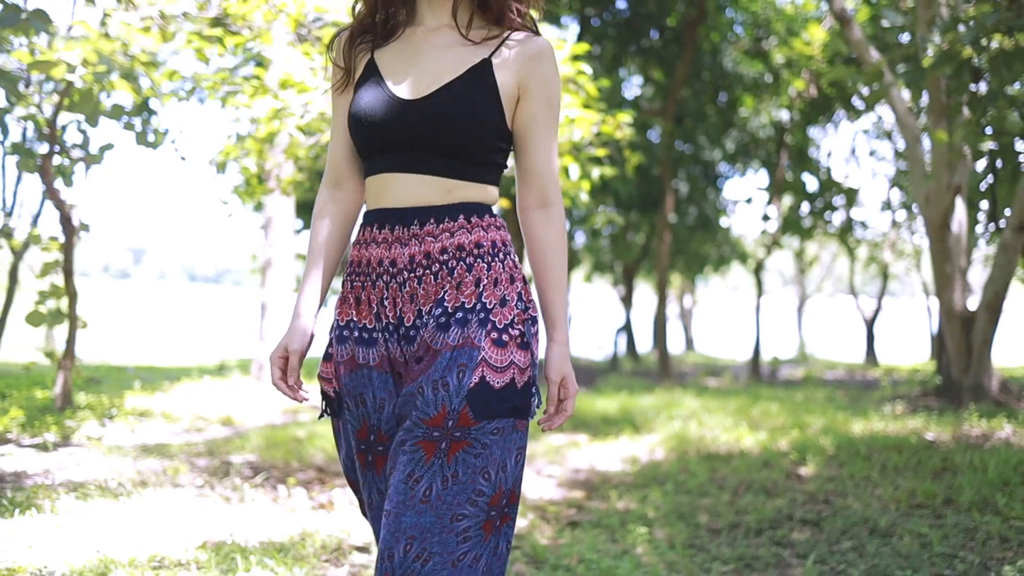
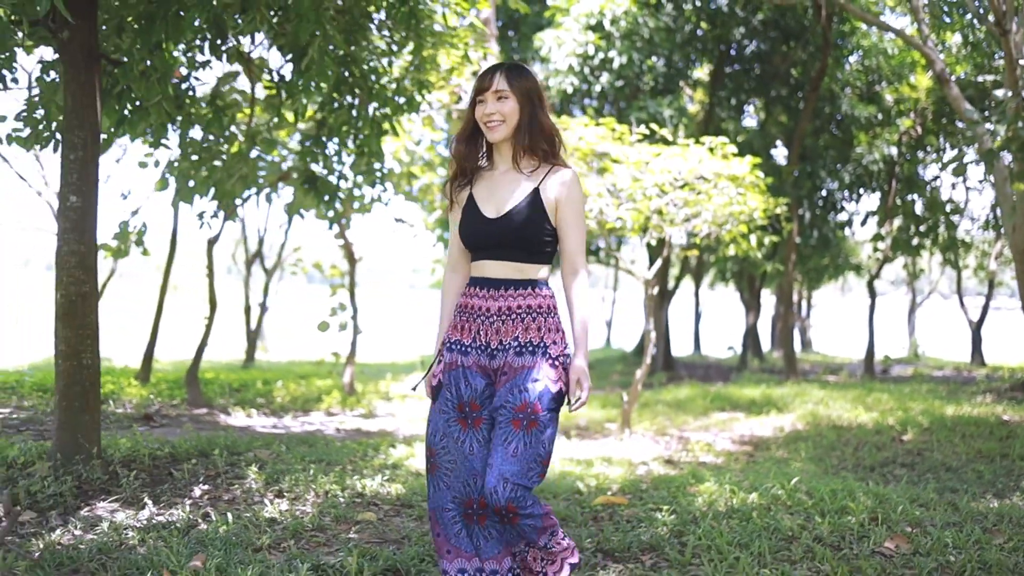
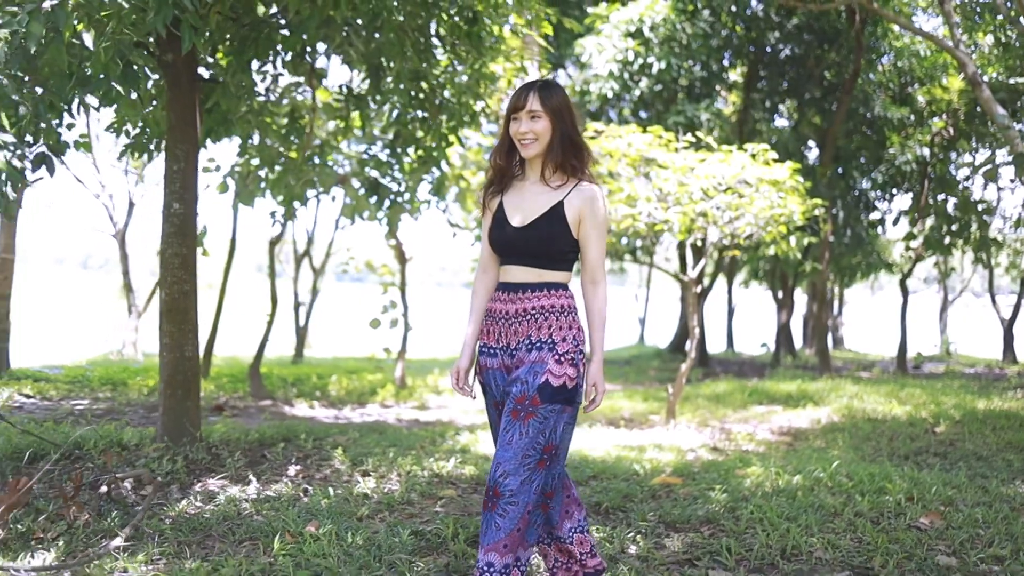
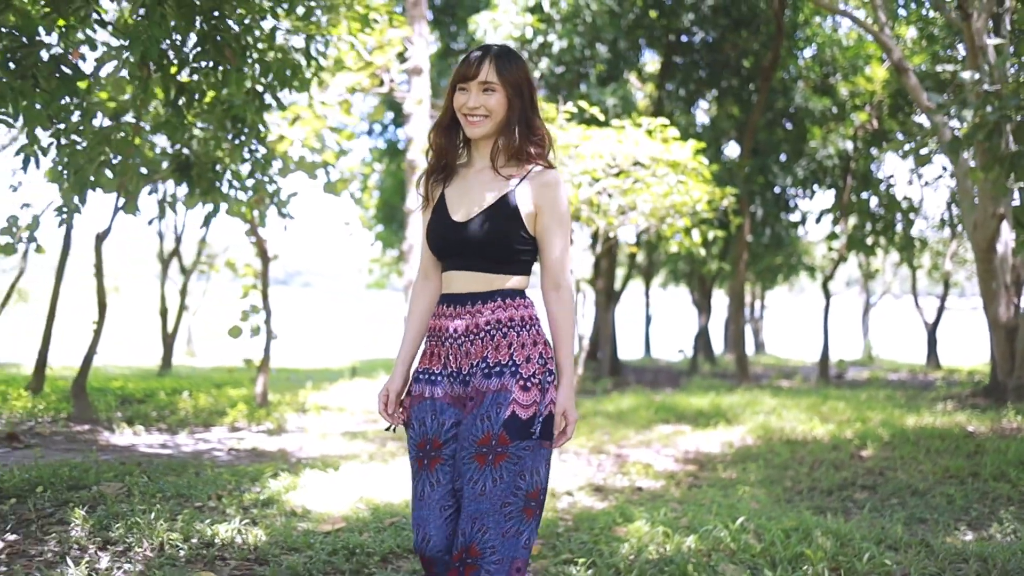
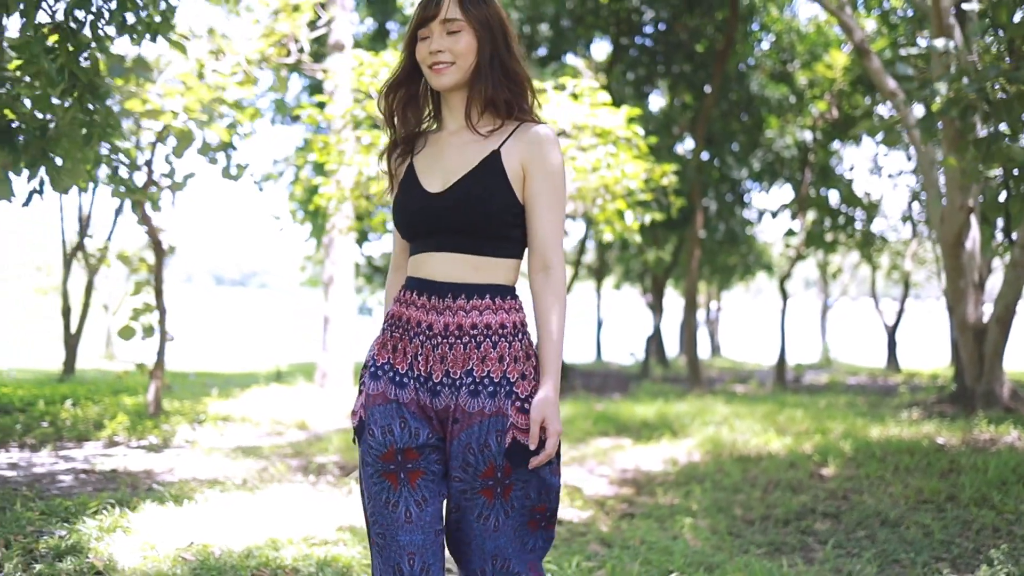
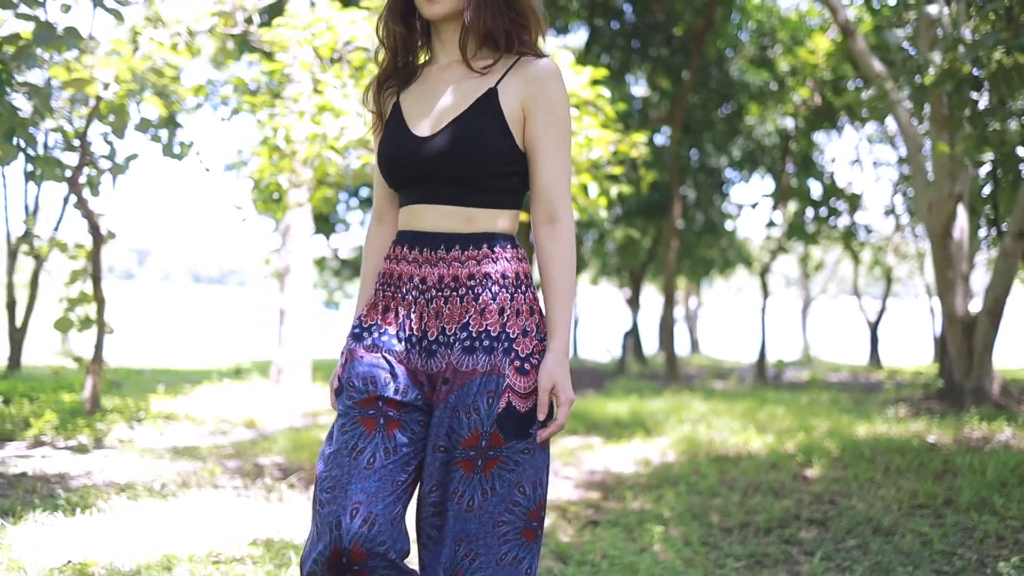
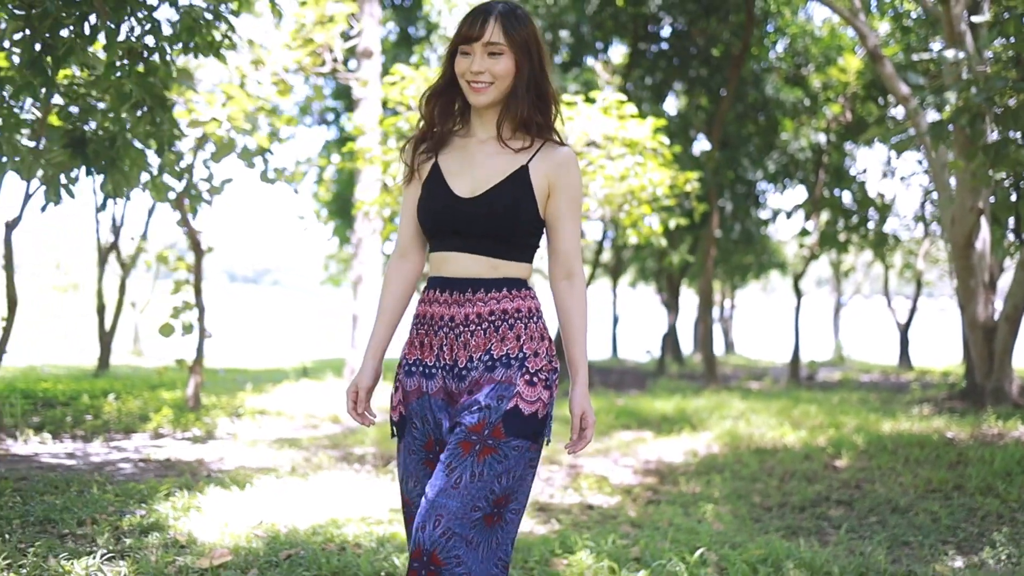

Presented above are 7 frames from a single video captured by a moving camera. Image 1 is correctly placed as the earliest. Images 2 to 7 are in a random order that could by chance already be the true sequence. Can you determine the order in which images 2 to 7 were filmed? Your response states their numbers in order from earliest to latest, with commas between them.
6, 5, 7, 4, 2, 3
